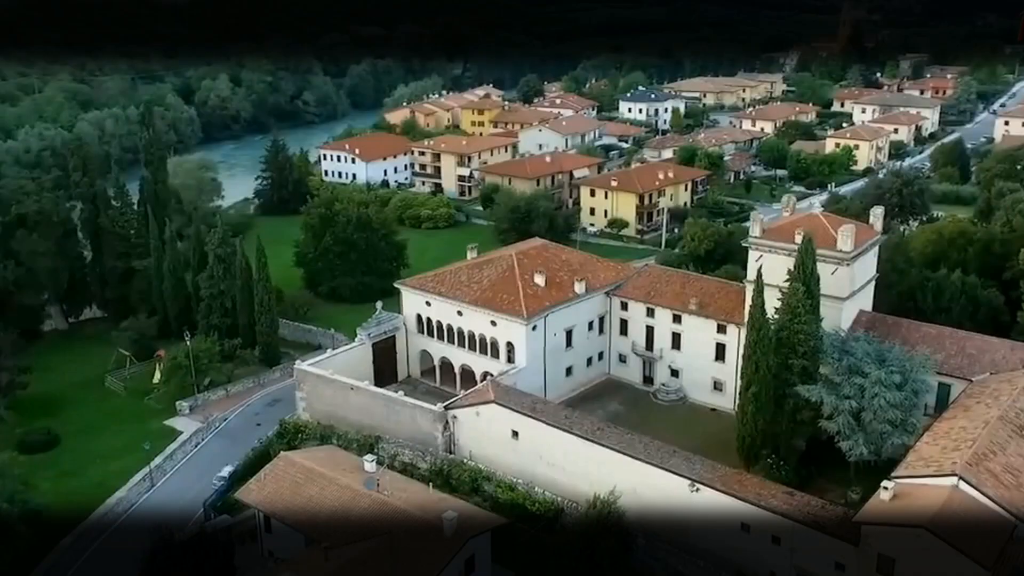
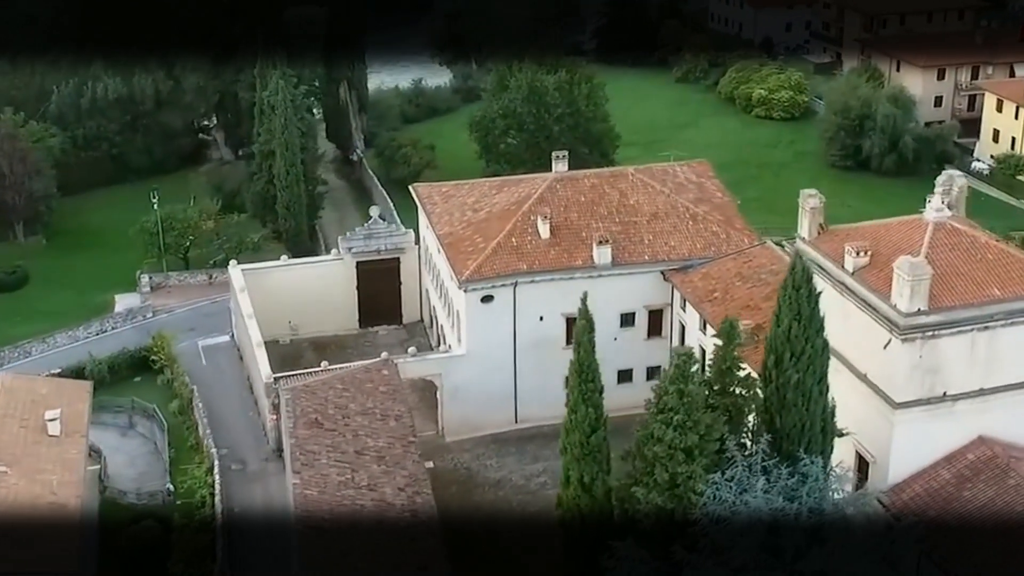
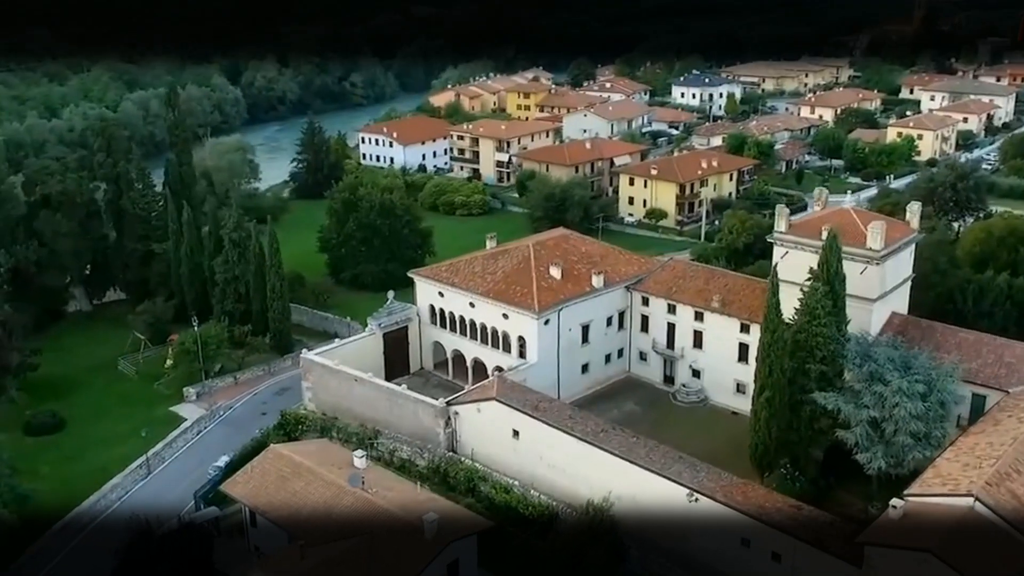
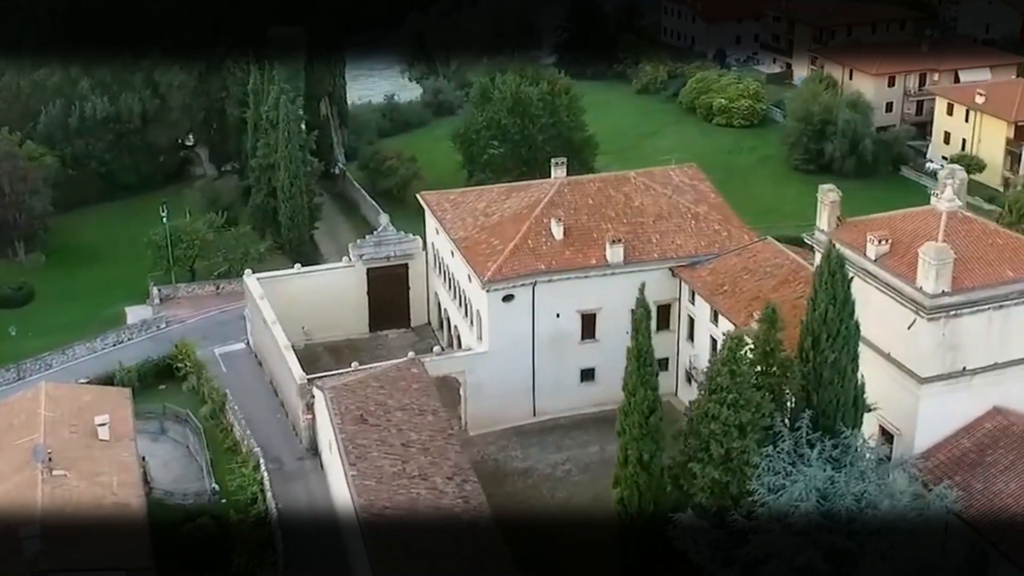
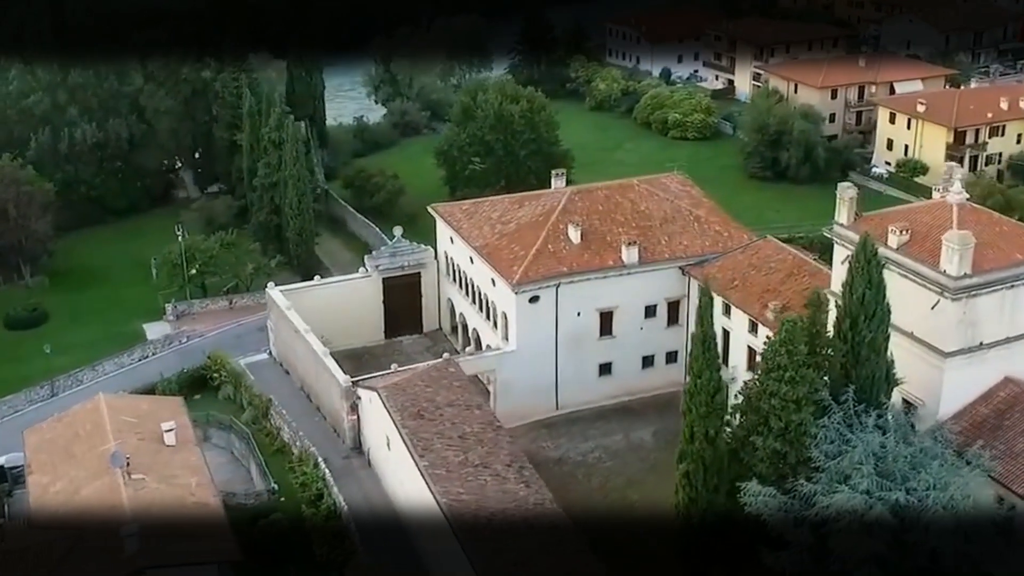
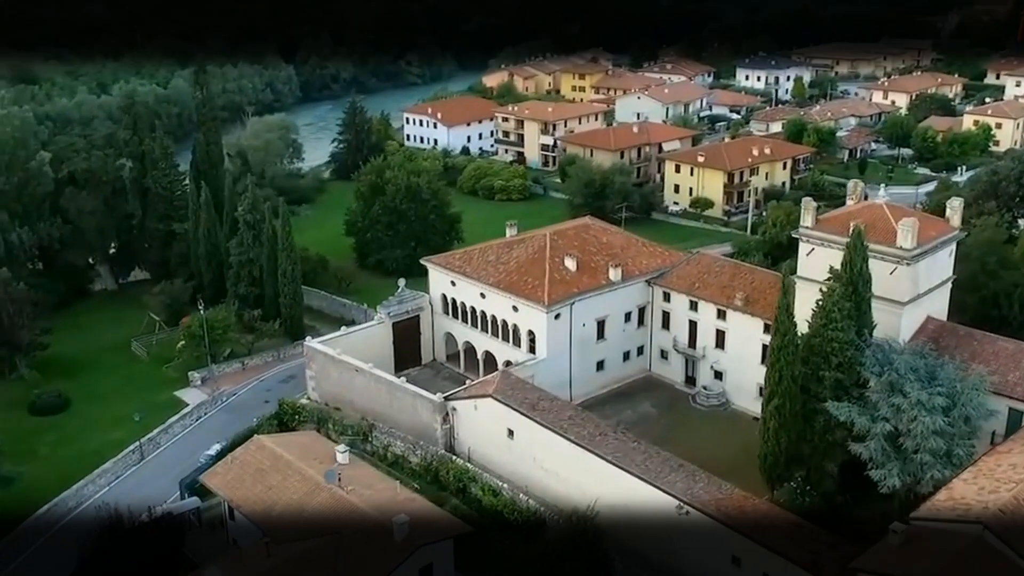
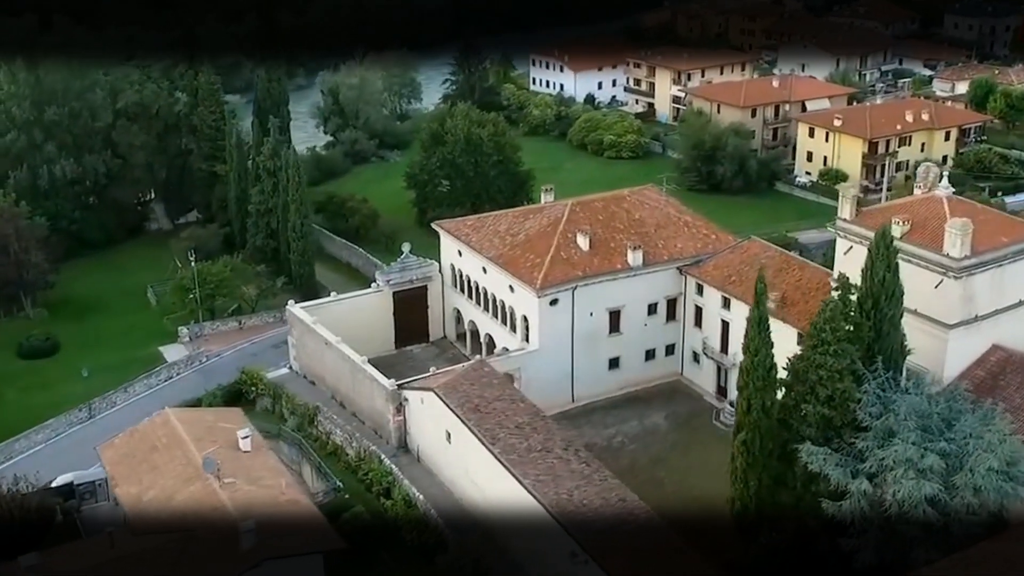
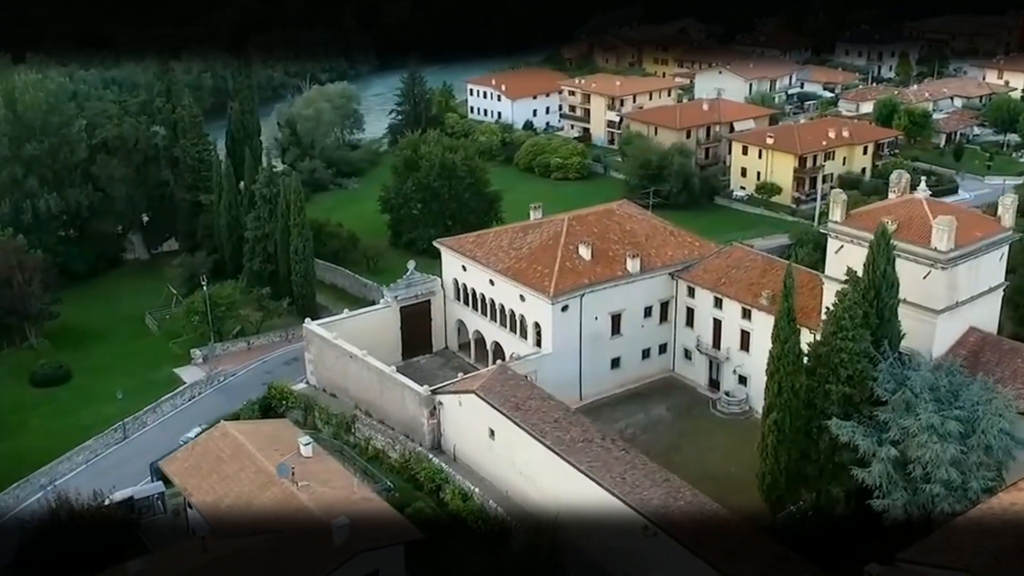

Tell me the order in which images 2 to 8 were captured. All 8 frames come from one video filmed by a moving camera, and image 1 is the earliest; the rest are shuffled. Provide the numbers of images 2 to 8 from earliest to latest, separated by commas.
3, 6, 8, 7, 5, 4, 2
